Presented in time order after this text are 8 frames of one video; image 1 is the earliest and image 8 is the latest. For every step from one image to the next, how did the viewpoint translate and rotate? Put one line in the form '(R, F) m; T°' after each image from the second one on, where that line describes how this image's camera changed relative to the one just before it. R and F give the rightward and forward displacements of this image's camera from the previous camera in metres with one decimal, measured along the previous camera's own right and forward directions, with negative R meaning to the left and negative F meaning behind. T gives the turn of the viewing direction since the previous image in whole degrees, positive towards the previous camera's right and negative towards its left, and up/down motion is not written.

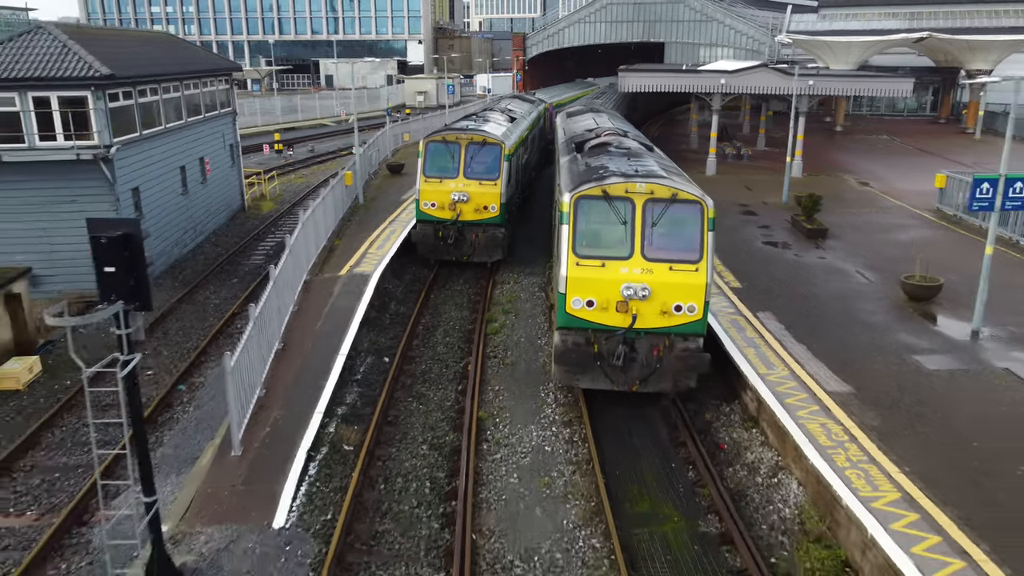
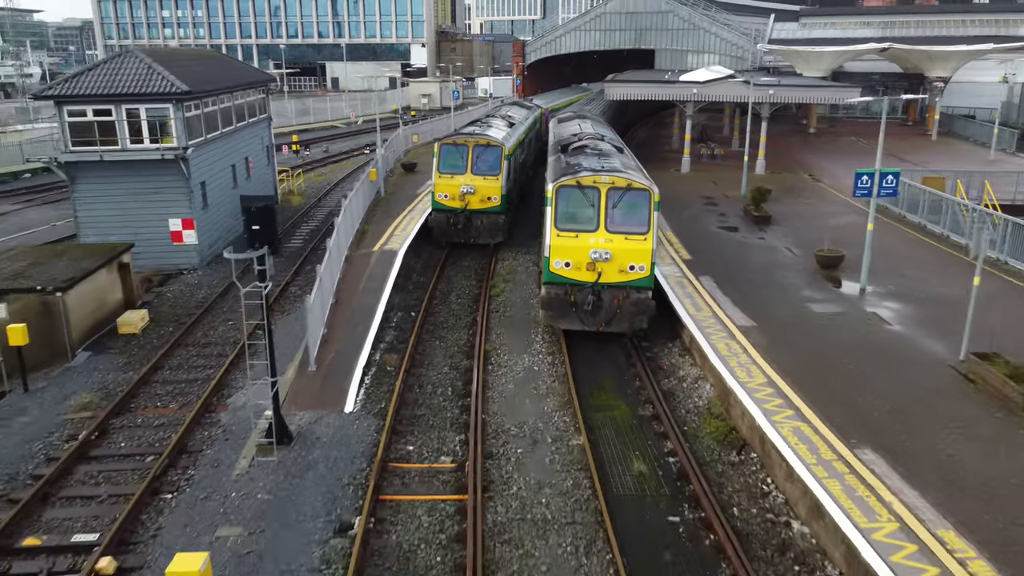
(0.0, -3.2) m; 0°
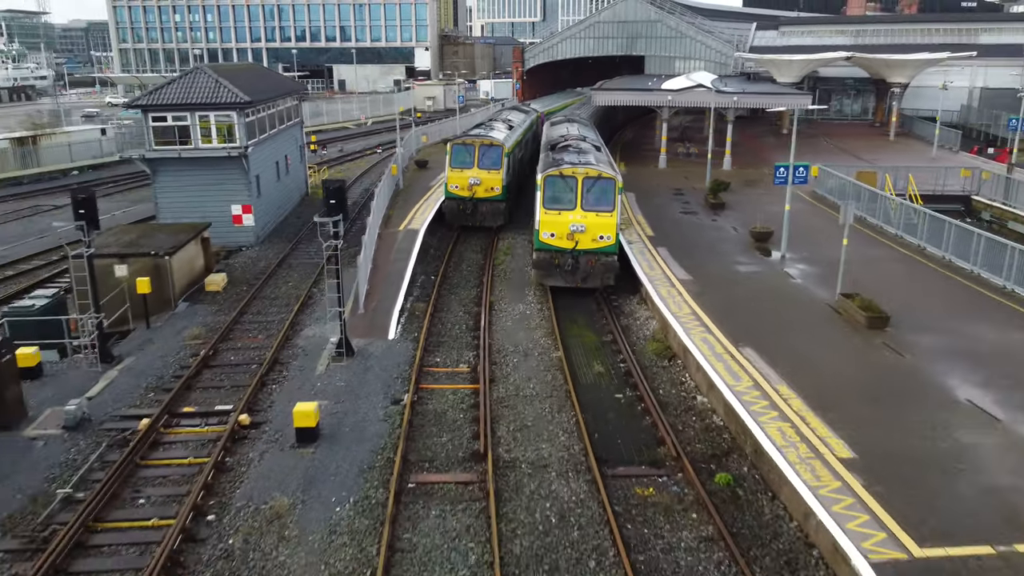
(0.0, -3.8) m; 0°
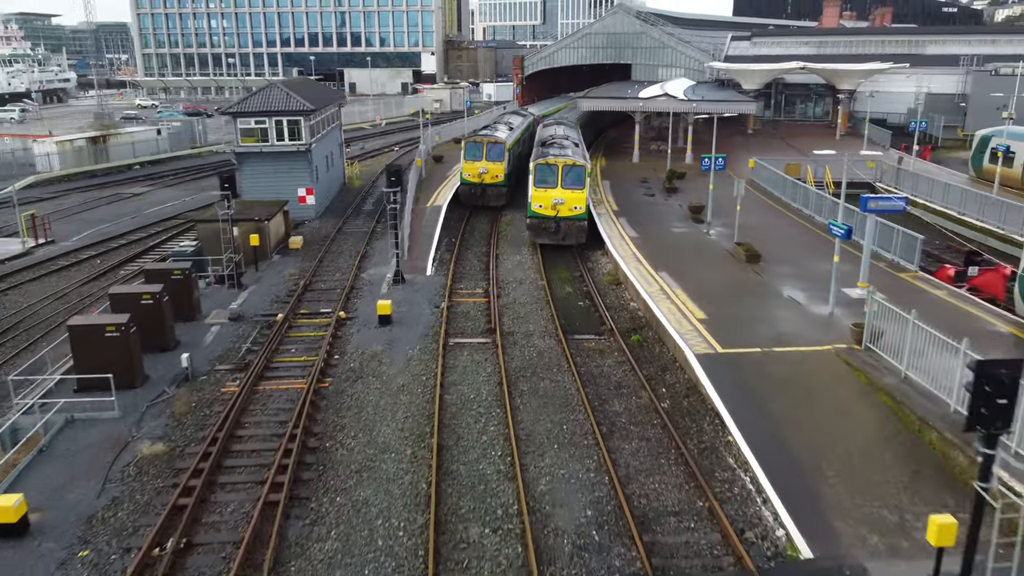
(0.0, -6.4) m; 0°
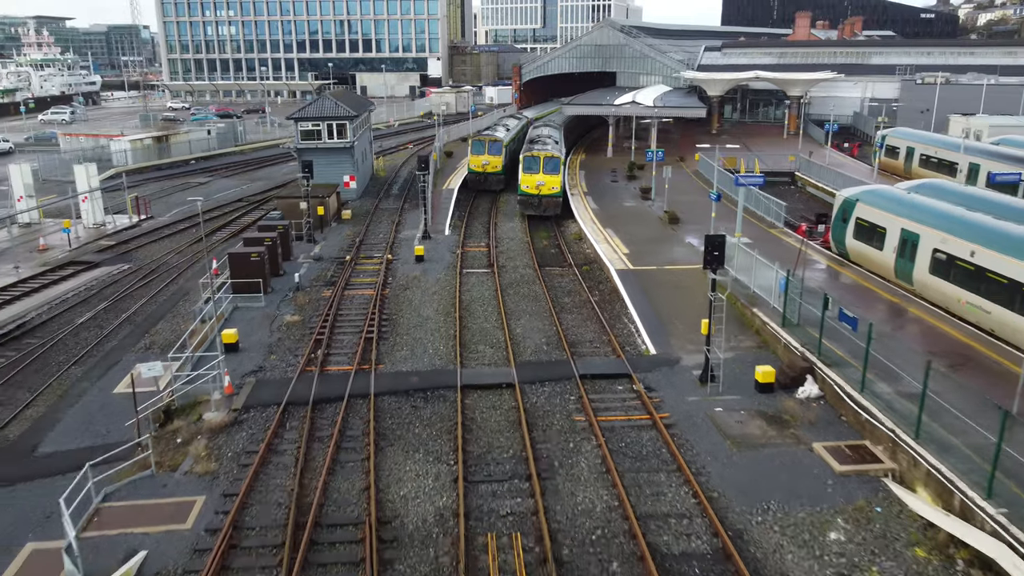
(+0.3, -8.2) m; 0°
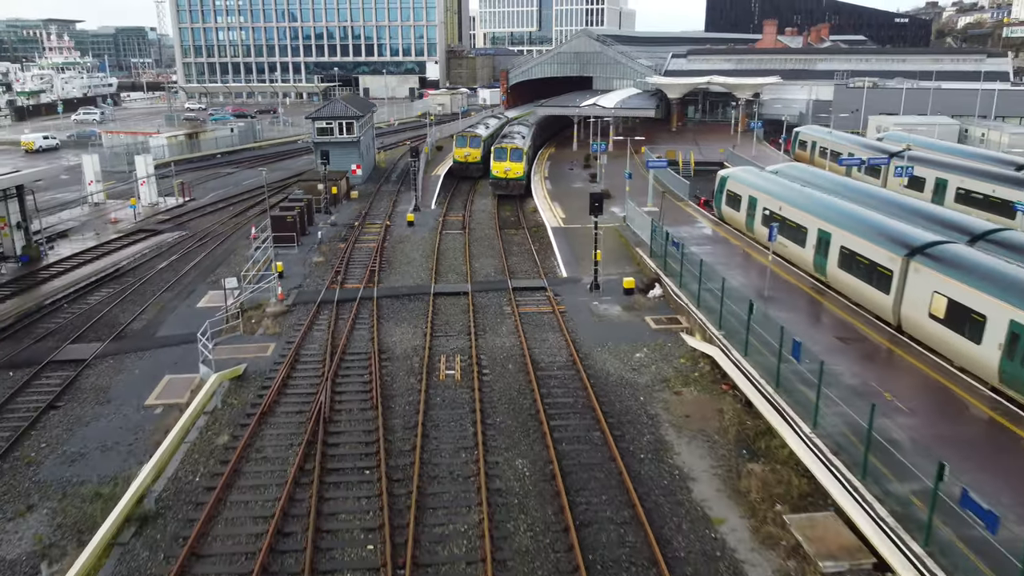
(+1.4, -8.1) m; 0°
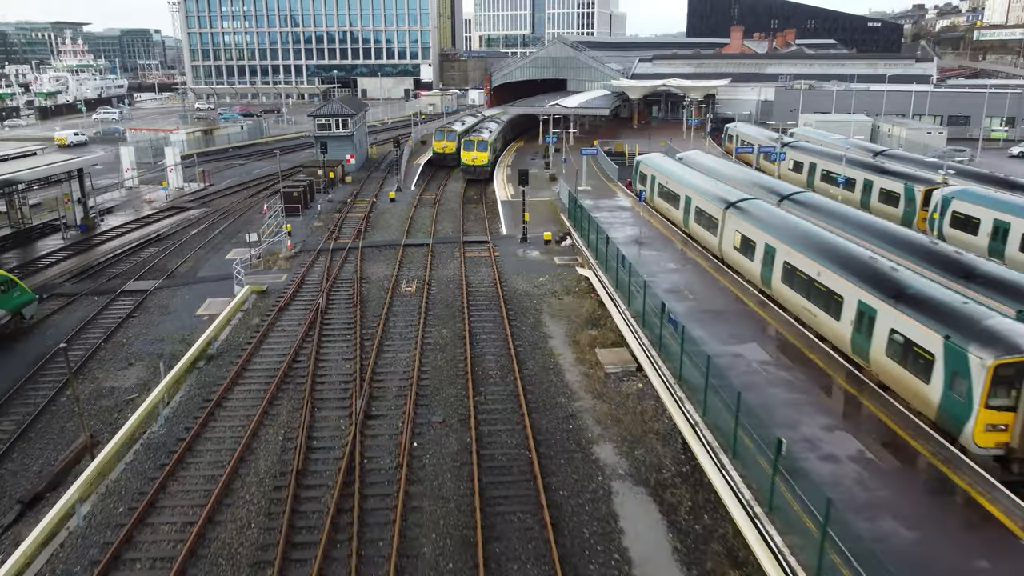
(+2.0, -8.0) m; 0°
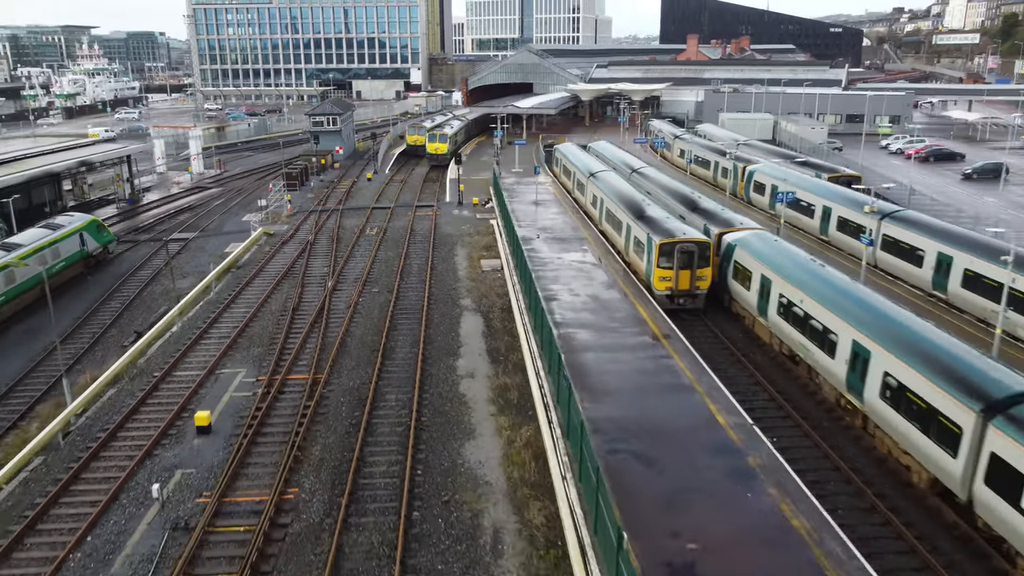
(+3.3, -12.0) m; 0°
